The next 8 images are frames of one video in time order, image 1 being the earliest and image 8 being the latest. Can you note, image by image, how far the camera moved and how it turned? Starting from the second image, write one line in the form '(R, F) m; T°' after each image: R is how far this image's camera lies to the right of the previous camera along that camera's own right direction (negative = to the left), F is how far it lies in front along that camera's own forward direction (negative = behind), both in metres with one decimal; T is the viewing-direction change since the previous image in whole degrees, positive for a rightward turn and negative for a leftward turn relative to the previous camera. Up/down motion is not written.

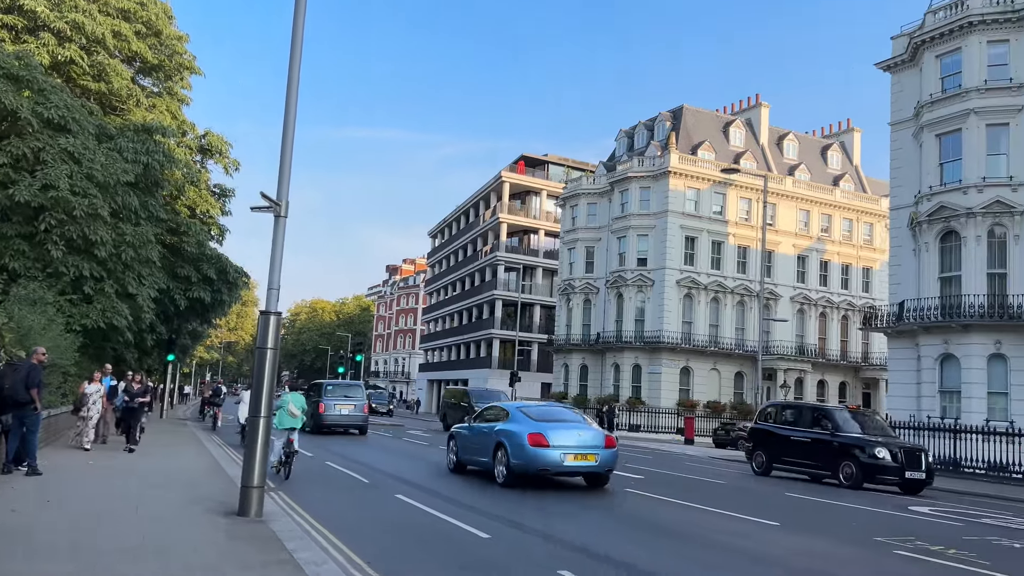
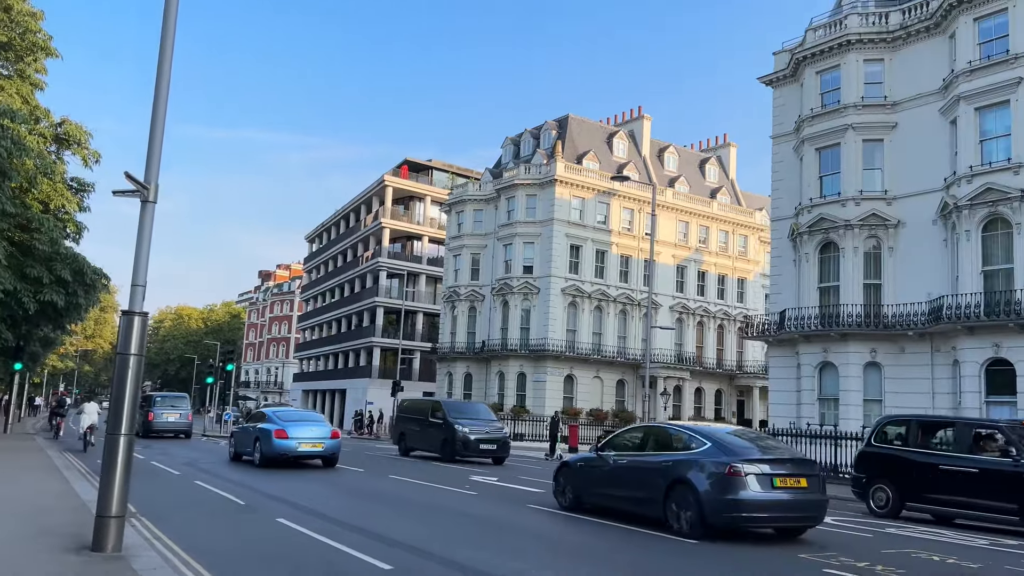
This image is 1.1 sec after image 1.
(-0.3, +0.9) m; +8°
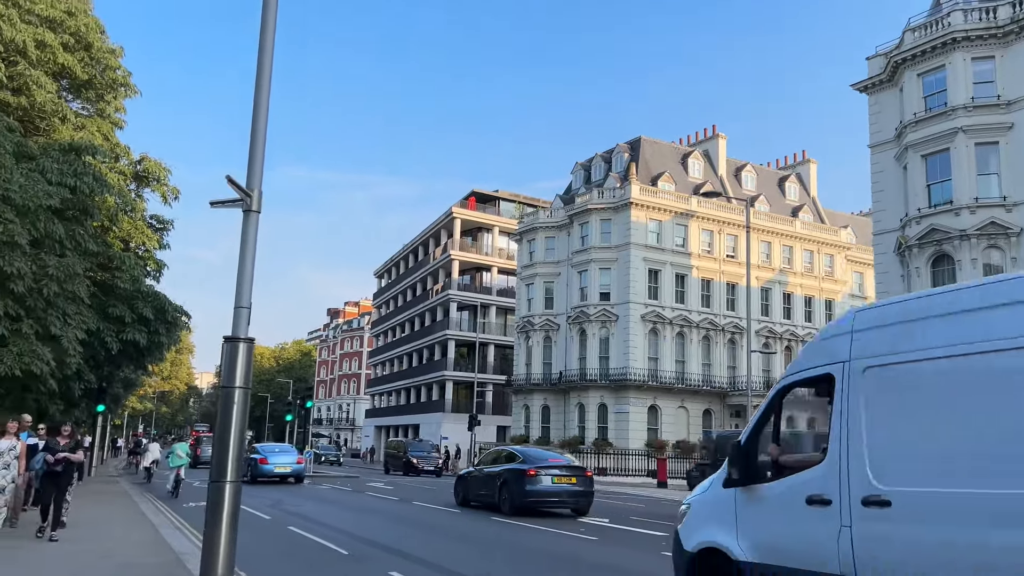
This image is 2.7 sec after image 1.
(-0.8, +1.2) m; -4°
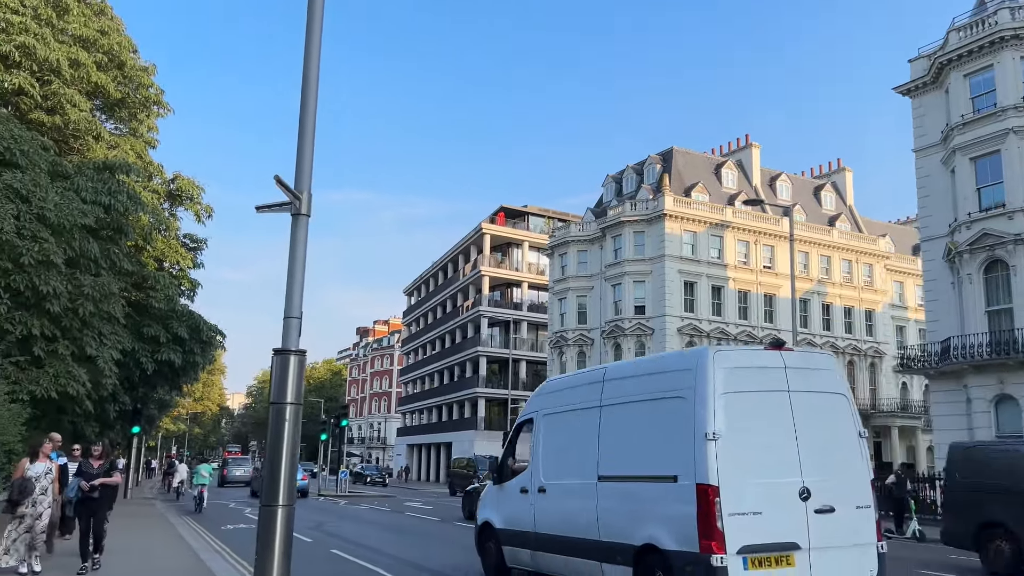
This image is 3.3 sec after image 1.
(-0.3, +0.5) m; -2°
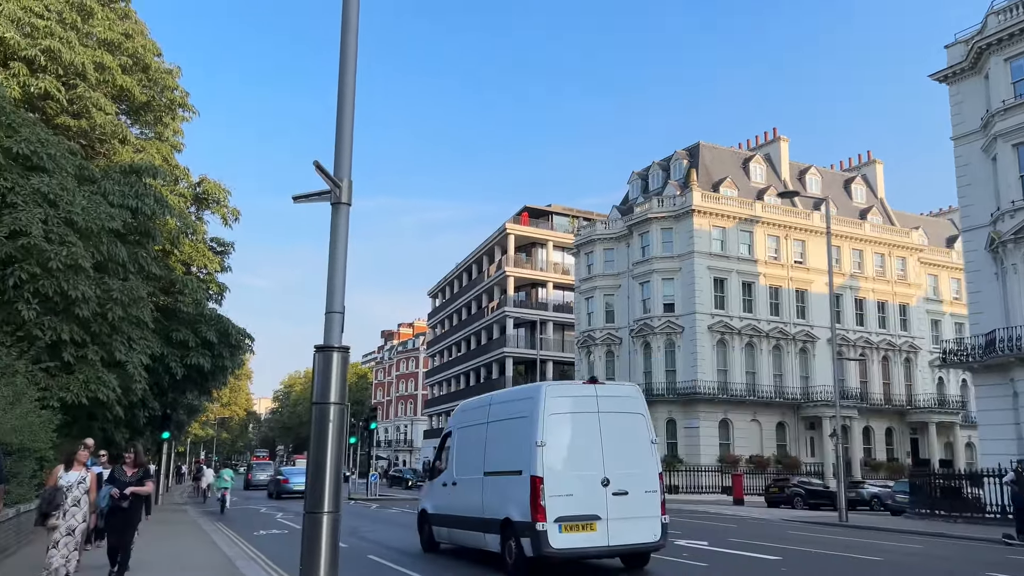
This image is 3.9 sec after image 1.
(-0.2, +0.4) m; -1°
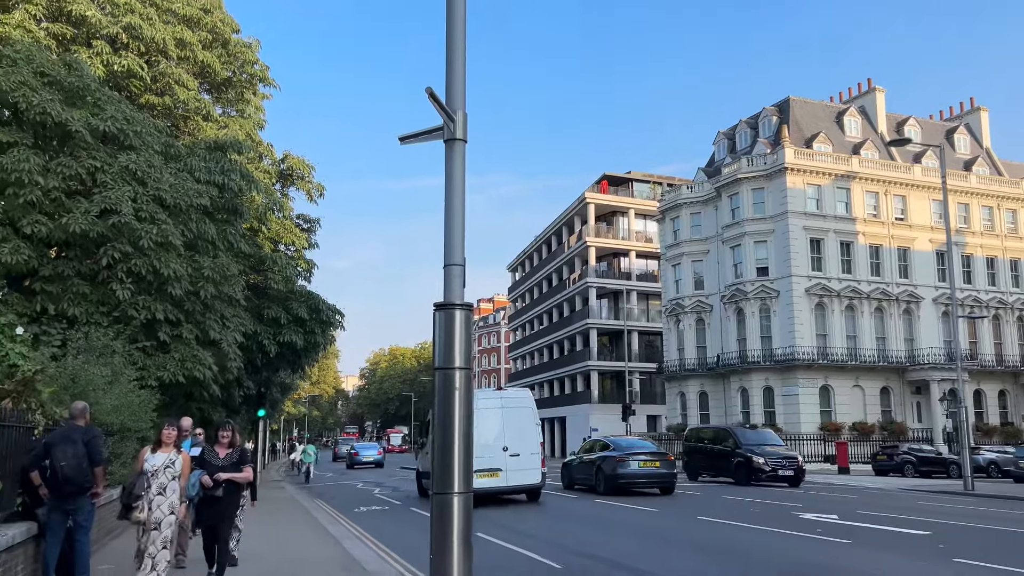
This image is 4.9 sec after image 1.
(-0.4, +0.8) m; -5°
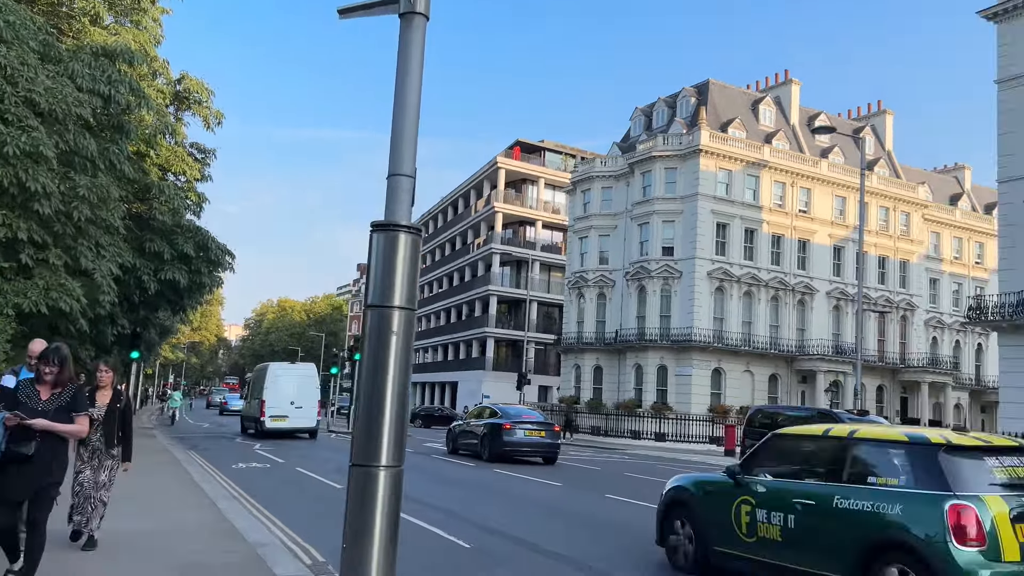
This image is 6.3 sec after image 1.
(-0.3, +1.1) m; +7°
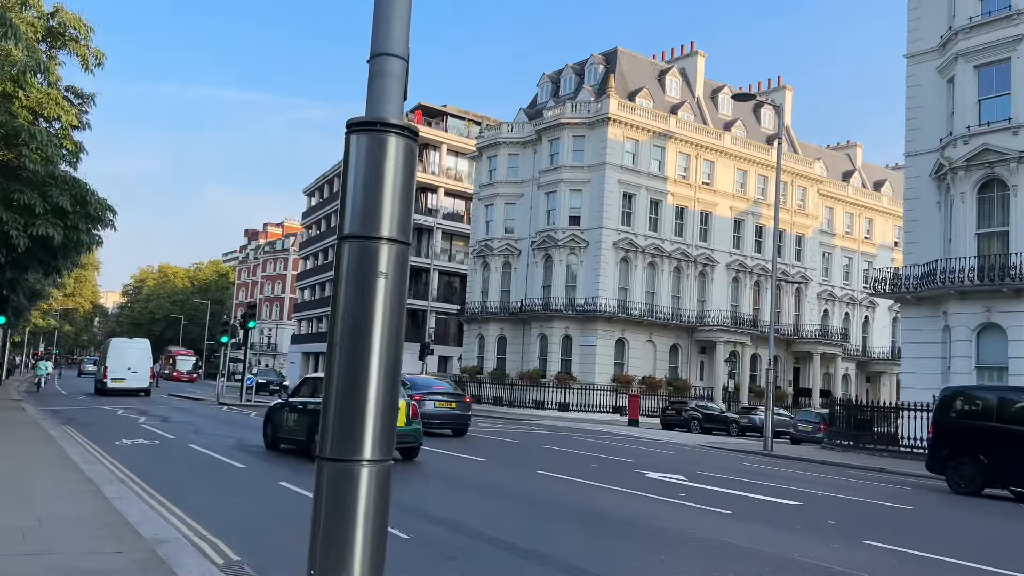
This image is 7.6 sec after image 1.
(-0.5, +1.1) m; +7°
